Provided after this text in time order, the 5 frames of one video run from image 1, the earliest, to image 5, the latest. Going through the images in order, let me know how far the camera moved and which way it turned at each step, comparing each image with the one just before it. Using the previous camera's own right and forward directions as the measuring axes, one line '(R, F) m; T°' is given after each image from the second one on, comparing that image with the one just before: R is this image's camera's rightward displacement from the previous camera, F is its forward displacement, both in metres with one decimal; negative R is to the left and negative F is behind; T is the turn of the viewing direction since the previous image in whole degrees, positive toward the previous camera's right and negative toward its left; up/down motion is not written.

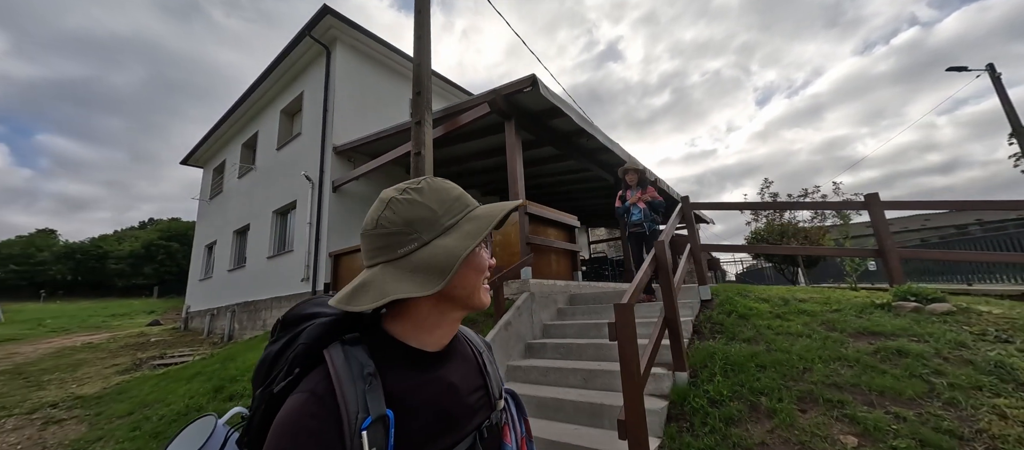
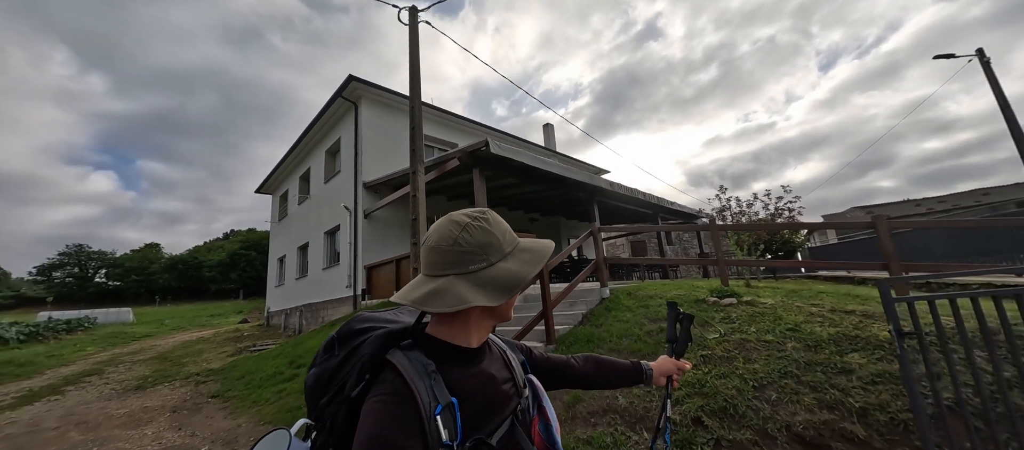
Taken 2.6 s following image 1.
(+1.4, -1.7) m; -7°
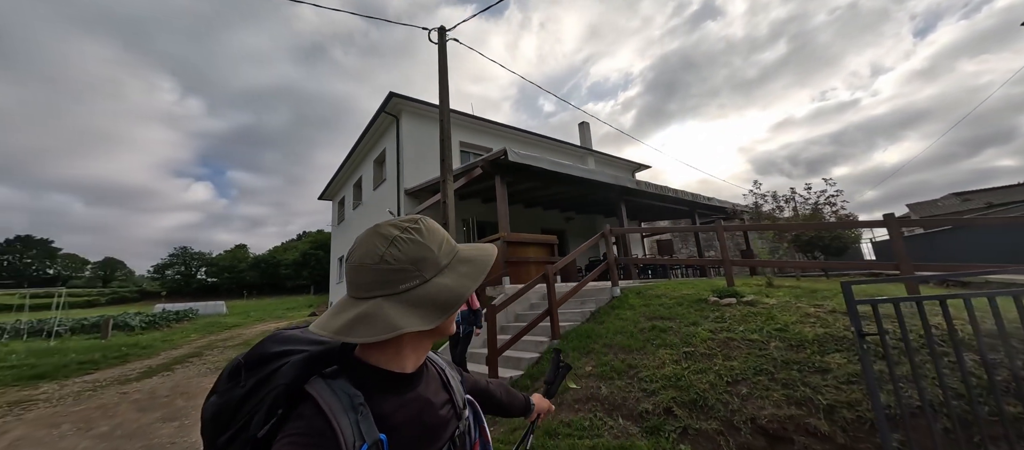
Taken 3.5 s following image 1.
(+0.6, -0.4) m; -8°
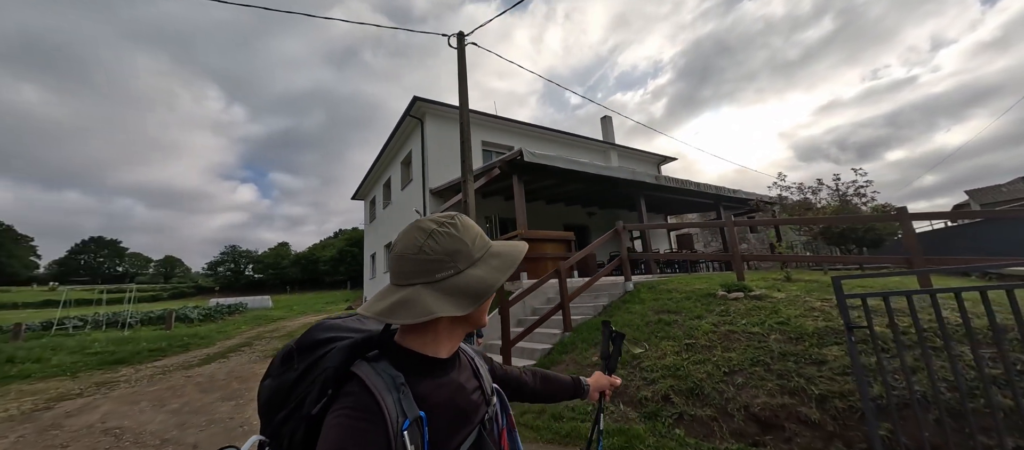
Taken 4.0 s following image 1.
(+0.2, -0.3) m; -5°
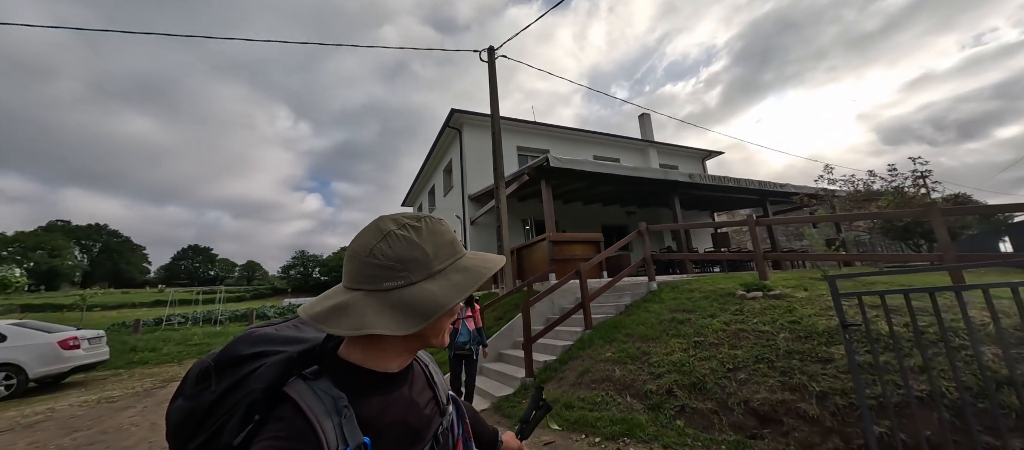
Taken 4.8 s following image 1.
(+0.4, -0.4) m; -8°
